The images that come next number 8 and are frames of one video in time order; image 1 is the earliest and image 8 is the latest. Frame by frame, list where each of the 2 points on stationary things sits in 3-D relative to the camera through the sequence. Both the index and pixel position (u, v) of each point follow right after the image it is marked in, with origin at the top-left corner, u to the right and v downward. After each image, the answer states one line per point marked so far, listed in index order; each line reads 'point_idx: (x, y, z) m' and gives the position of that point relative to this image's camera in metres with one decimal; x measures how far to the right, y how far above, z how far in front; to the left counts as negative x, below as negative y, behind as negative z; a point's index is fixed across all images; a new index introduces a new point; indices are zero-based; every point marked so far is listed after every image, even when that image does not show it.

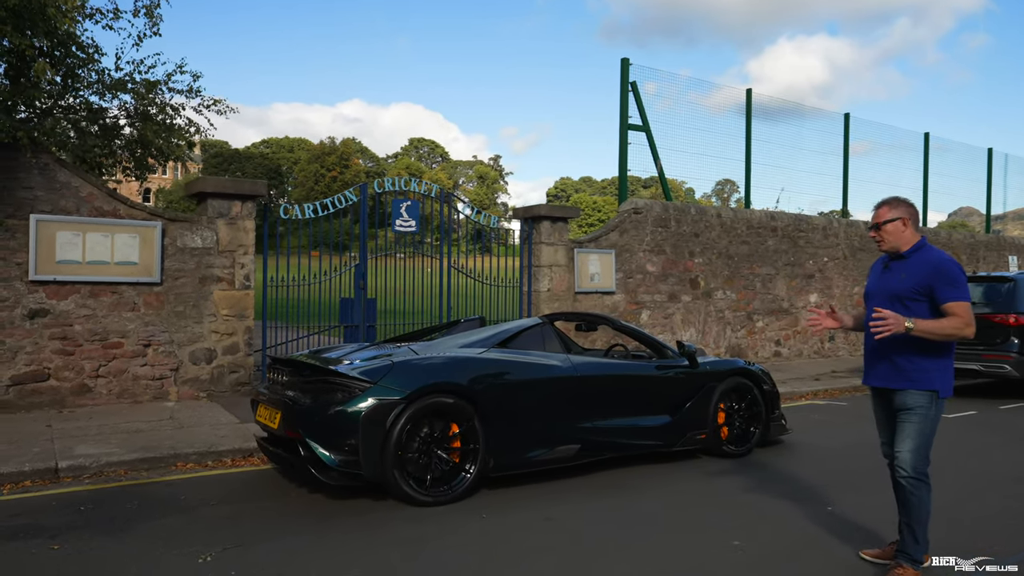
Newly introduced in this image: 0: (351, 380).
0: (-1.2, -0.7, +5.5) m
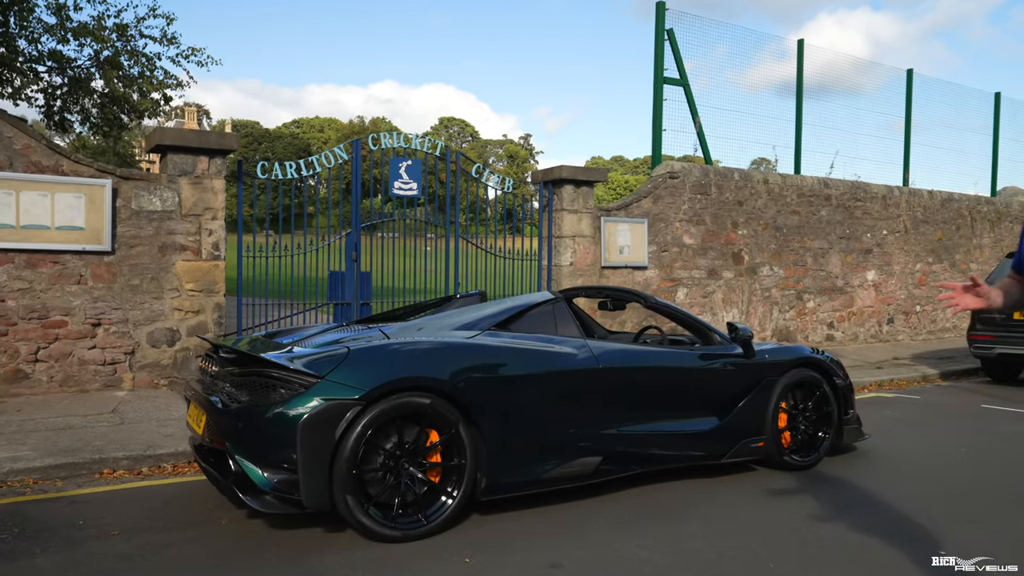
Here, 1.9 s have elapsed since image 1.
0: (-1.2, -0.5, +4.1) m
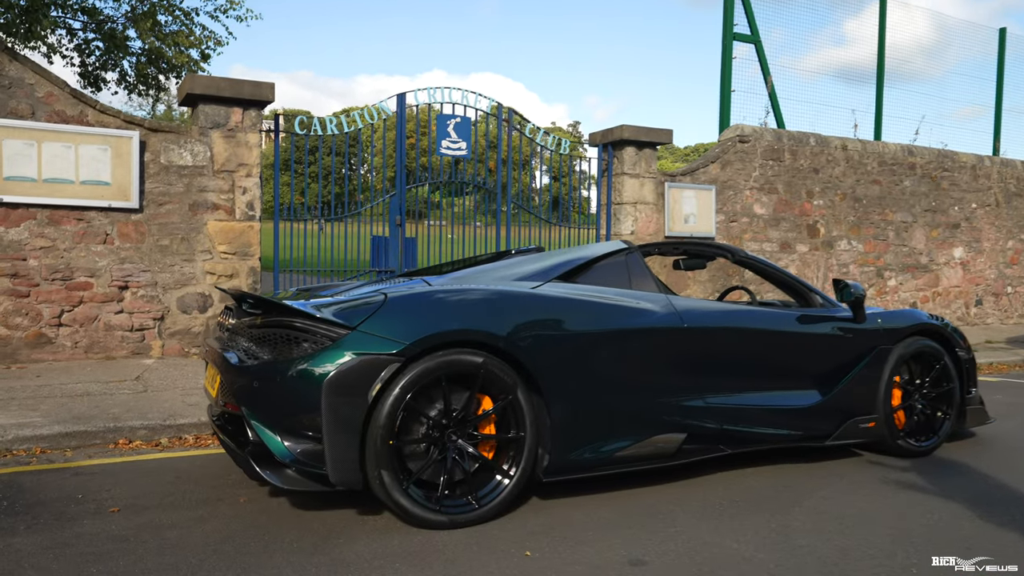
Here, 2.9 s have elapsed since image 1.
0: (-0.9, -0.2, +3.4) m
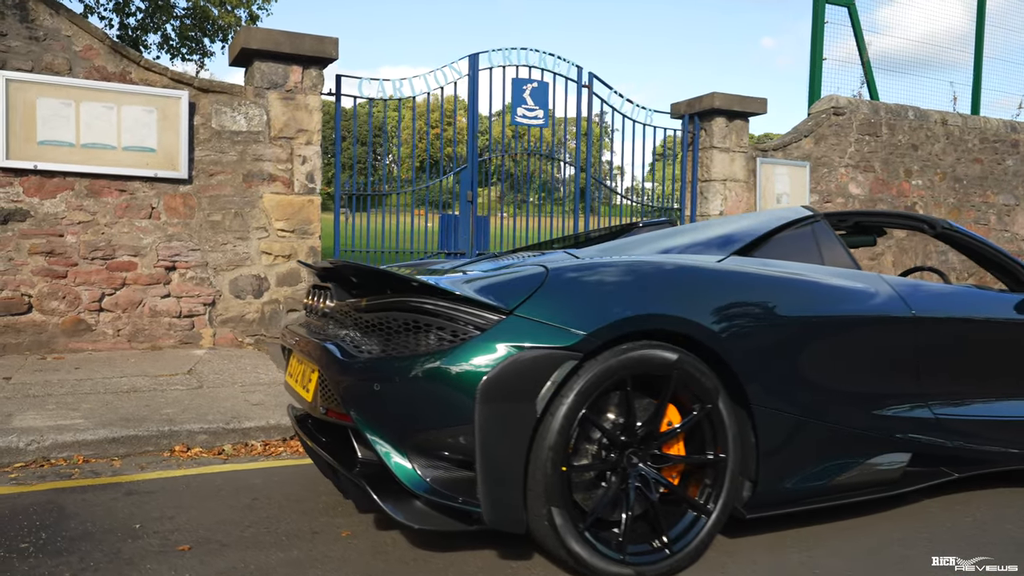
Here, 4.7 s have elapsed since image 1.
0: (-0.2, -0.1, +2.5) m
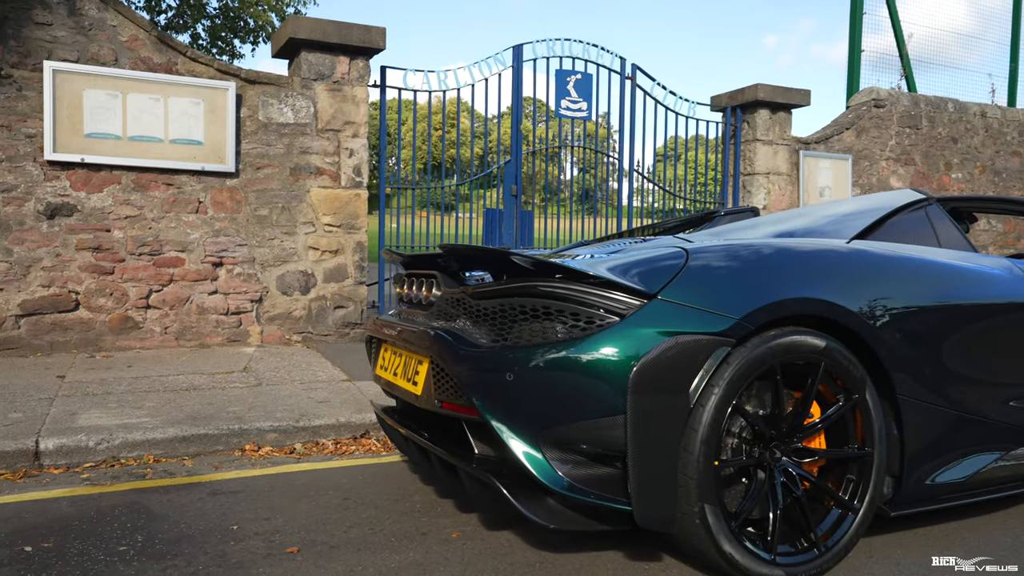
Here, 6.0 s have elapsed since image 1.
0: (+0.2, 0.0, +2.4) m
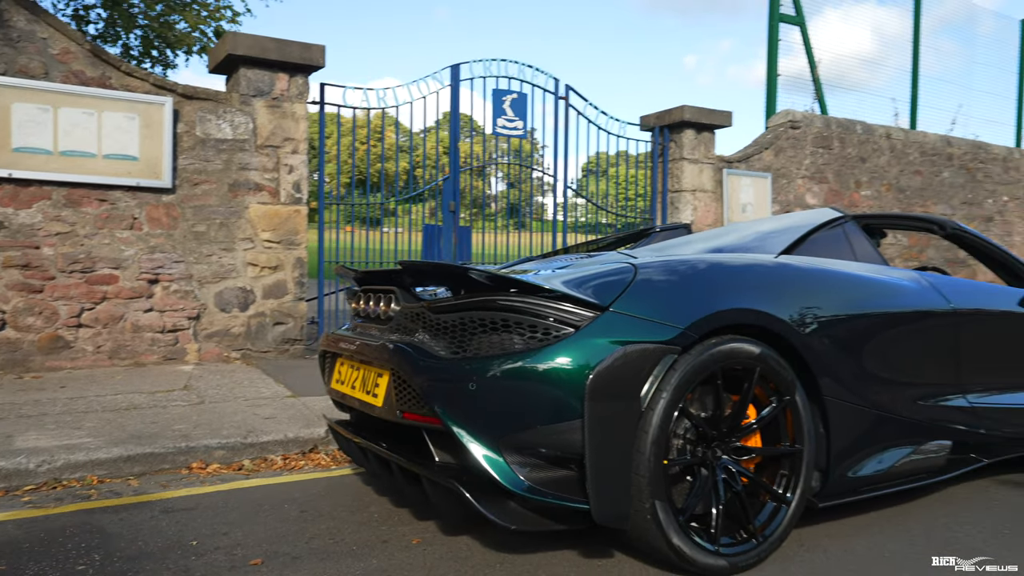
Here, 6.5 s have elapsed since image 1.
0: (+0.1, 0.0, +2.5) m
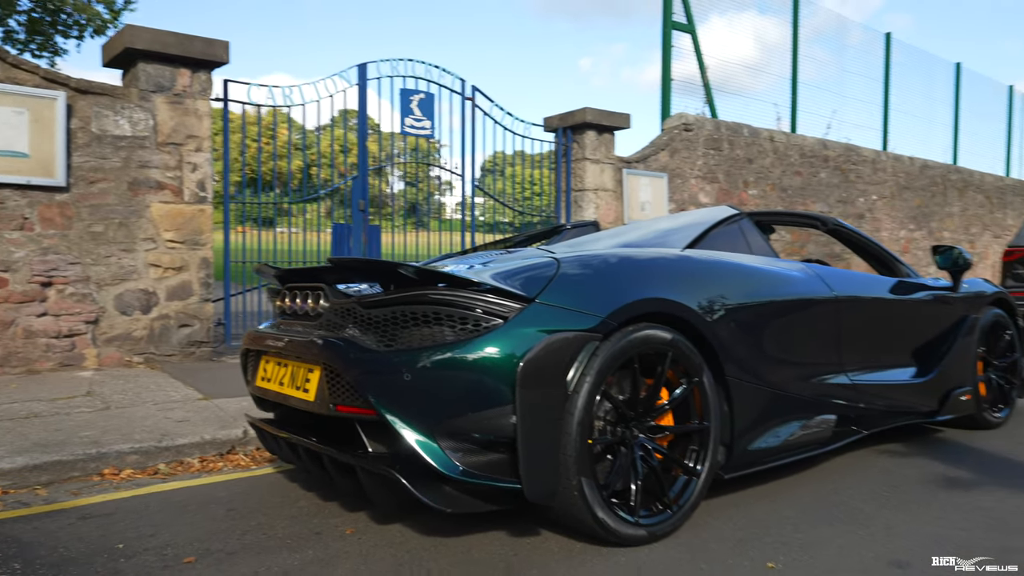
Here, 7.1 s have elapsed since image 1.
0: (-0.1, 0.0, +2.7) m
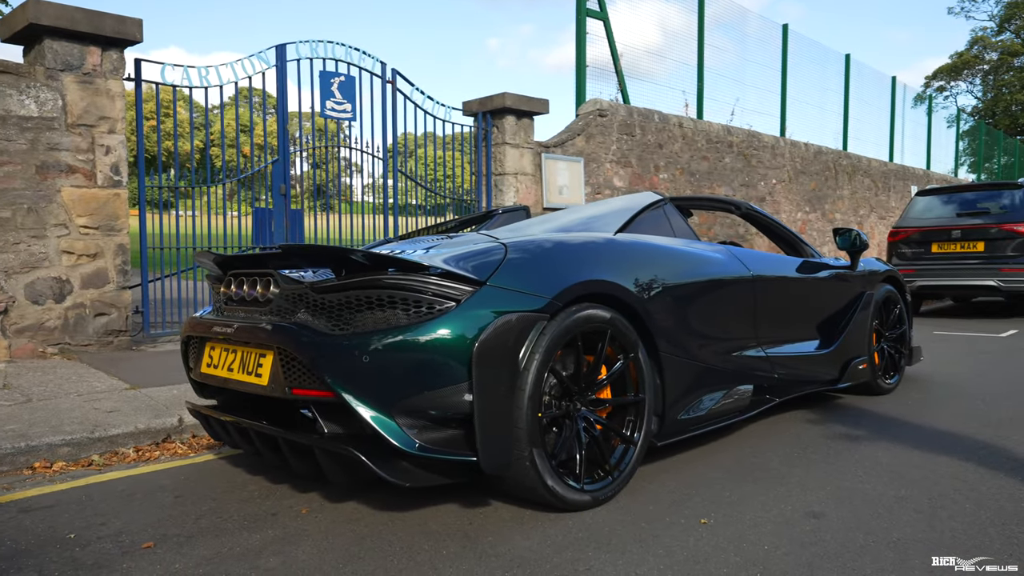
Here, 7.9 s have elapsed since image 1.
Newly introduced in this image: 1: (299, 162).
0: (-0.3, 0.0, +2.8) m
1: (-2.0, +1.3, +8.0) m
